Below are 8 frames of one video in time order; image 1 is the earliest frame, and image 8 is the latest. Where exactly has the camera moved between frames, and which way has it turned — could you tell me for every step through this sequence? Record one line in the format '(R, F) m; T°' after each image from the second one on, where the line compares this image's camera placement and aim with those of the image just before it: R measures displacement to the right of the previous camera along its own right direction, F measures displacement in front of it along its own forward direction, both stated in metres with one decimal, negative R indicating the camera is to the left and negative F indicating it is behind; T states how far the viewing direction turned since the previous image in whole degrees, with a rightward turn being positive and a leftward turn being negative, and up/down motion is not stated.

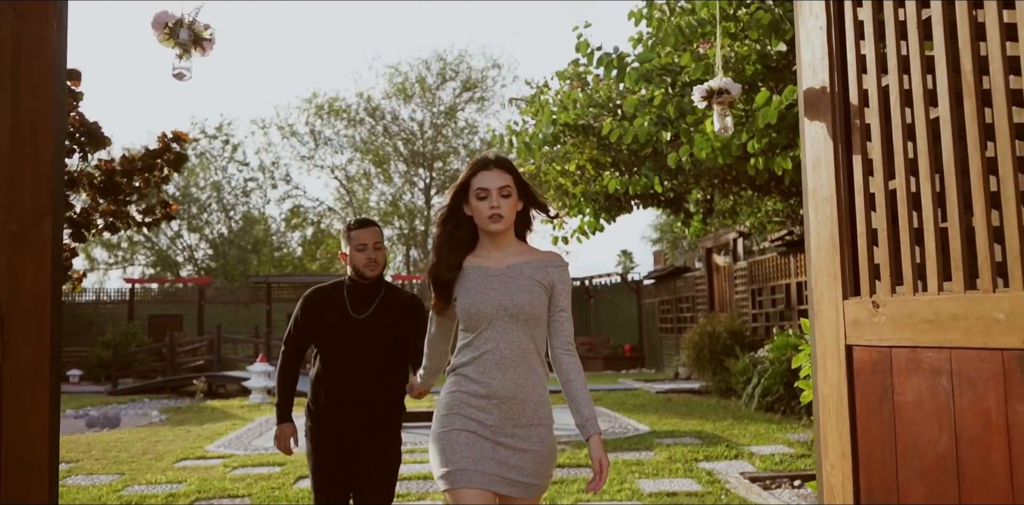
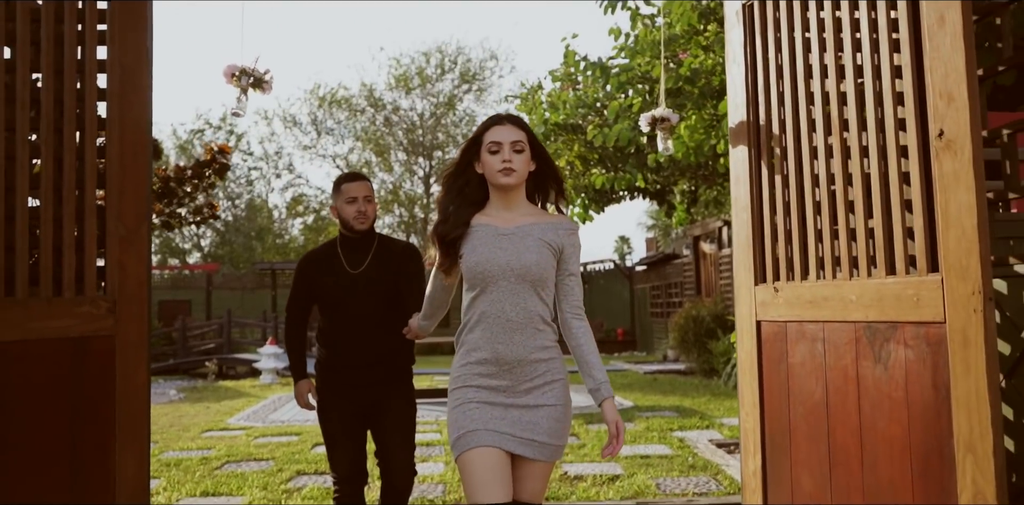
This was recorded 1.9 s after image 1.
(0.0, -0.9) m; 0°
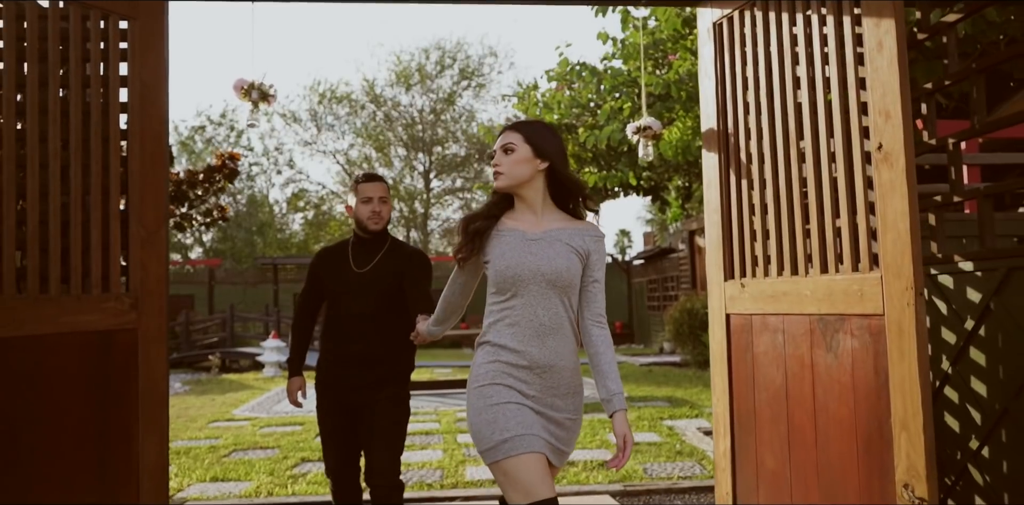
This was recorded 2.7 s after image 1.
(+0.1, -0.3) m; 0°
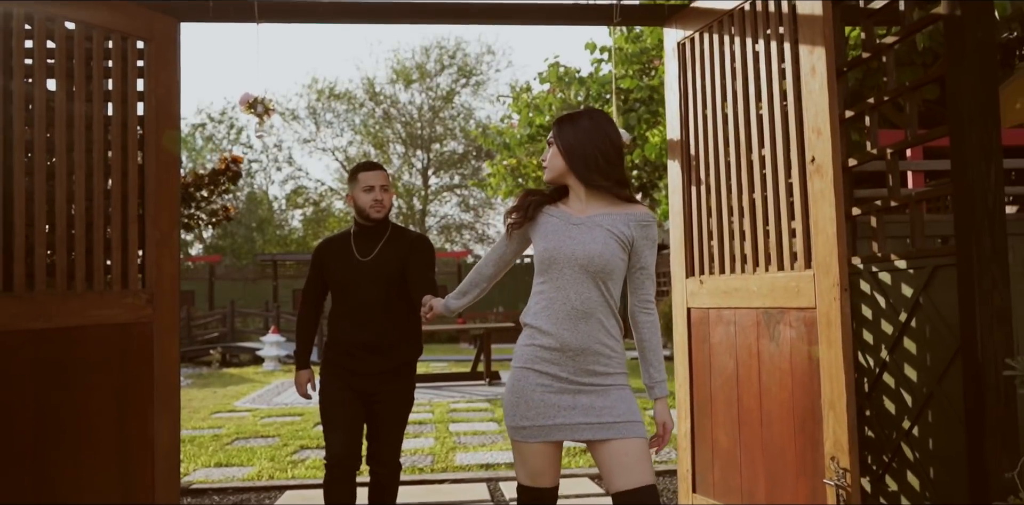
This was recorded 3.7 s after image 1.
(+0.1, -0.4) m; 0°
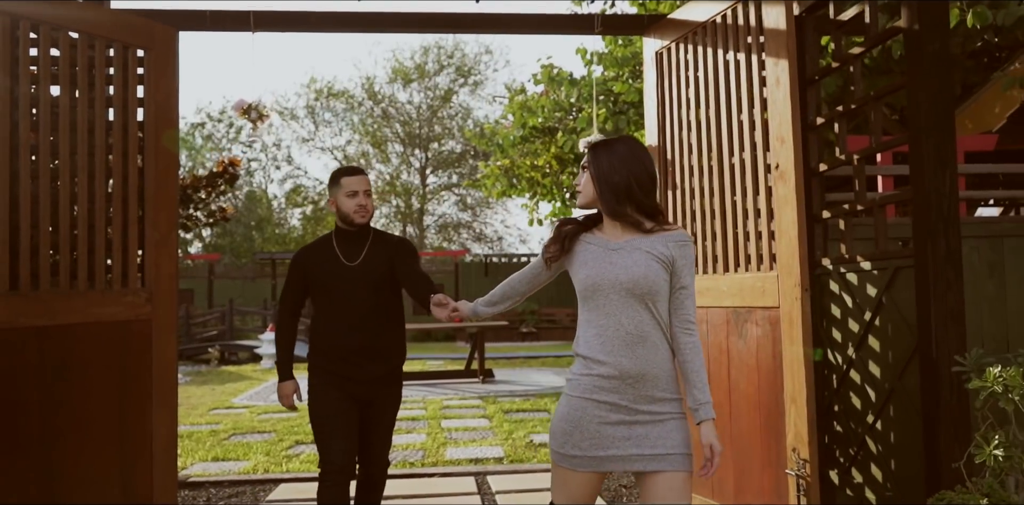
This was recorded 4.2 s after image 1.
(+0.1, -0.2) m; 0°
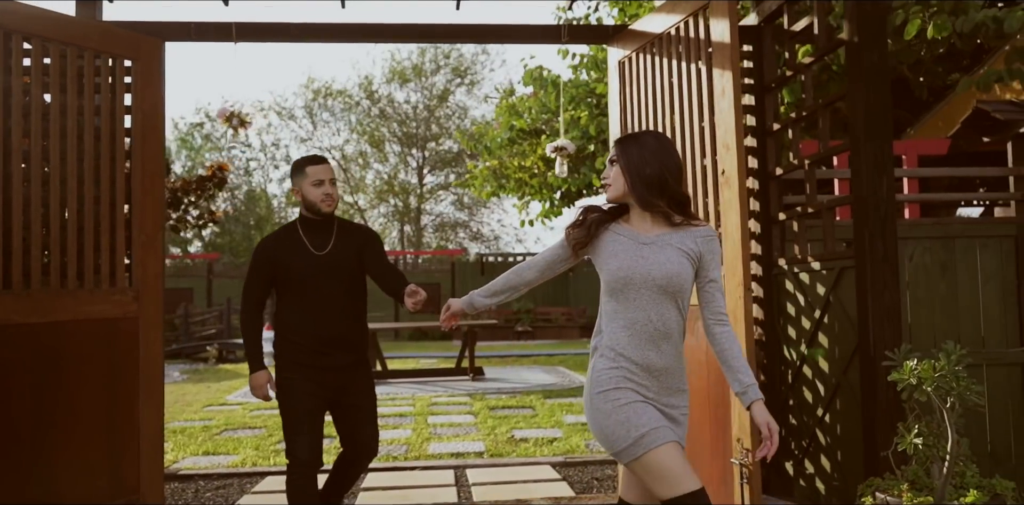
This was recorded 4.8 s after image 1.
(+0.2, -0.2) m; 0°
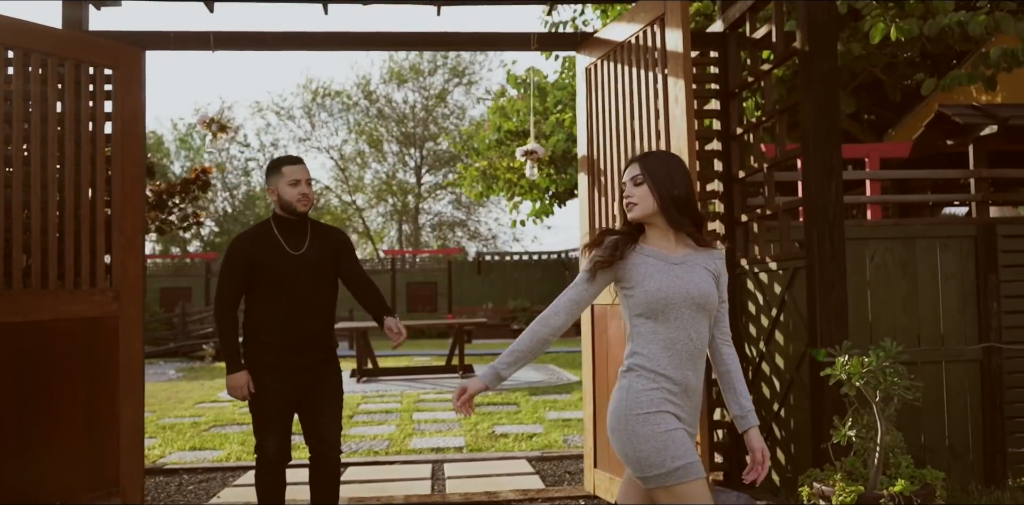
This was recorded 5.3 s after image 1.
(+0.2, -0.1) m; 0°
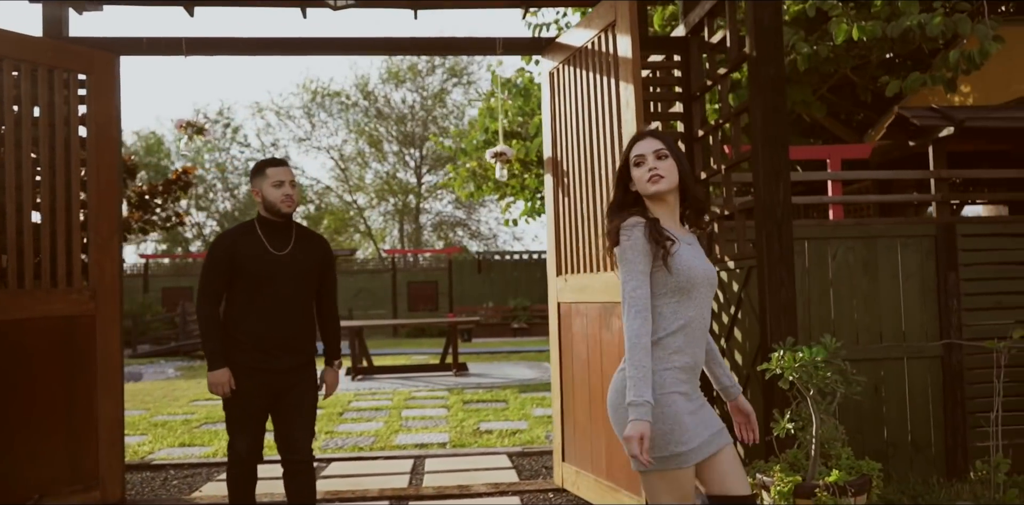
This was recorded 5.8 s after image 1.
(+0.2, -0.2) m; 0°
